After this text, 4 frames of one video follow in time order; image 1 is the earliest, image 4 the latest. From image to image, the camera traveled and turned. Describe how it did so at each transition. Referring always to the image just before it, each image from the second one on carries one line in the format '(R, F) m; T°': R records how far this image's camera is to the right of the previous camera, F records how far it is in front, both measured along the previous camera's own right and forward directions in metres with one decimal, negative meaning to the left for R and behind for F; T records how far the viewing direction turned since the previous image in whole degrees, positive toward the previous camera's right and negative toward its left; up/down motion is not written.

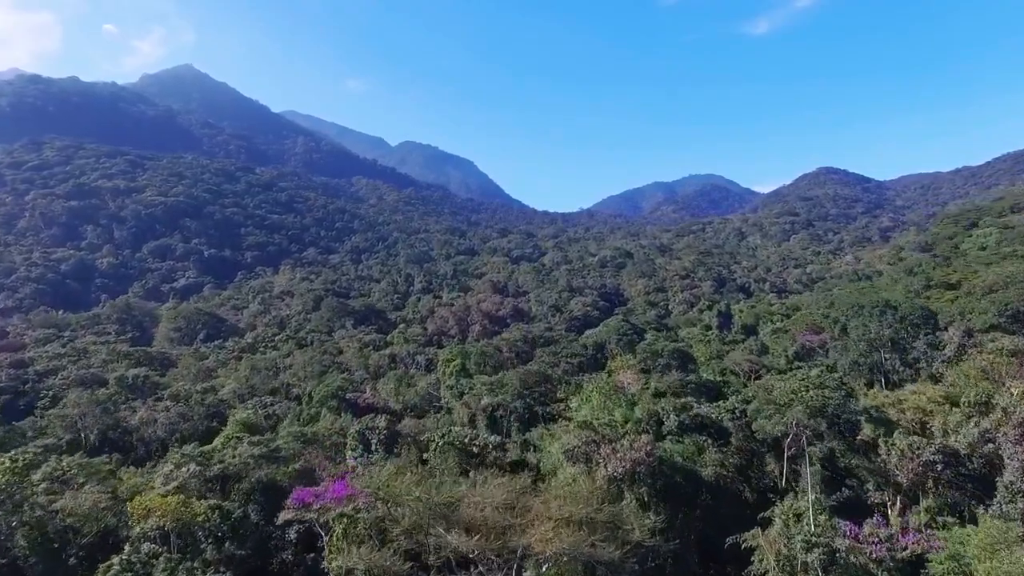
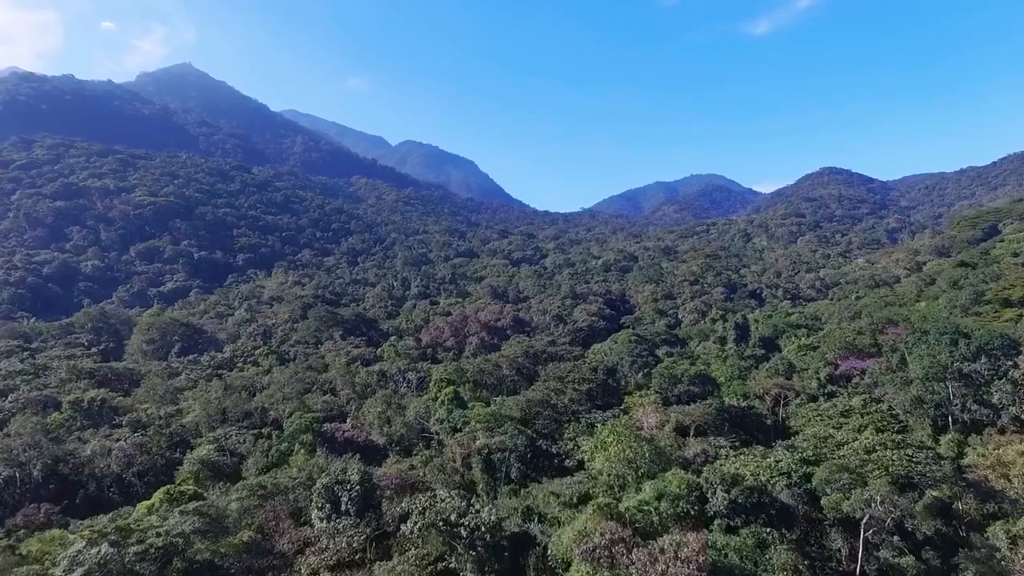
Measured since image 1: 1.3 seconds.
(0.0, +3.2) m; 0°
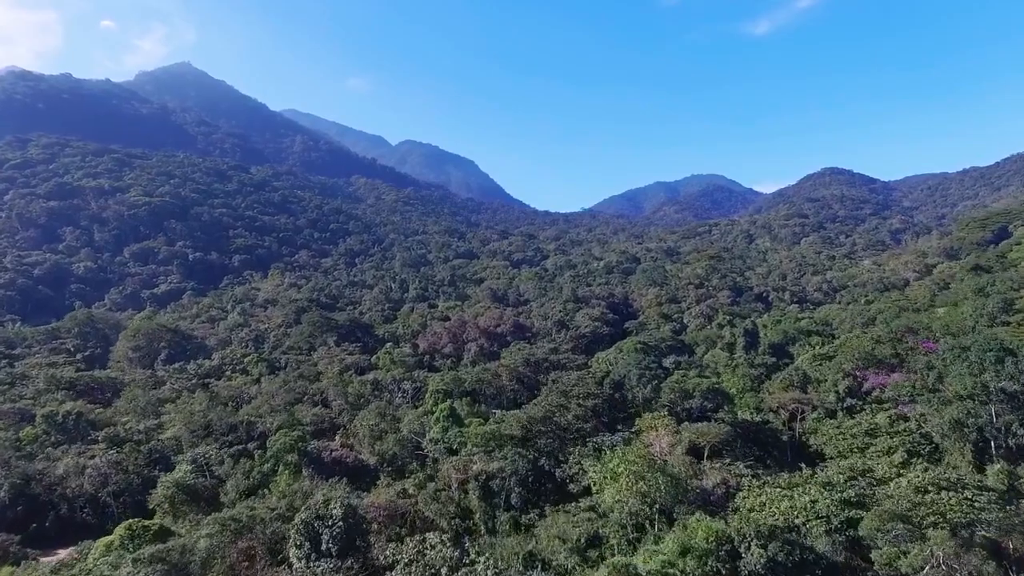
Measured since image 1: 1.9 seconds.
(0.0, +1.5) m; 0°
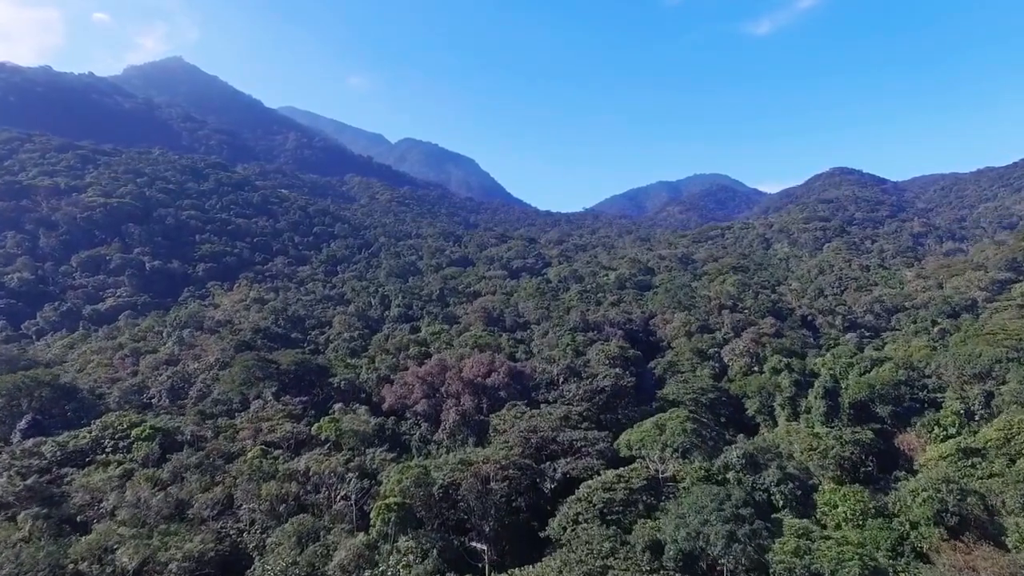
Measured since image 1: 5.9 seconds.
(+0.3, +10.4) m; 0°
